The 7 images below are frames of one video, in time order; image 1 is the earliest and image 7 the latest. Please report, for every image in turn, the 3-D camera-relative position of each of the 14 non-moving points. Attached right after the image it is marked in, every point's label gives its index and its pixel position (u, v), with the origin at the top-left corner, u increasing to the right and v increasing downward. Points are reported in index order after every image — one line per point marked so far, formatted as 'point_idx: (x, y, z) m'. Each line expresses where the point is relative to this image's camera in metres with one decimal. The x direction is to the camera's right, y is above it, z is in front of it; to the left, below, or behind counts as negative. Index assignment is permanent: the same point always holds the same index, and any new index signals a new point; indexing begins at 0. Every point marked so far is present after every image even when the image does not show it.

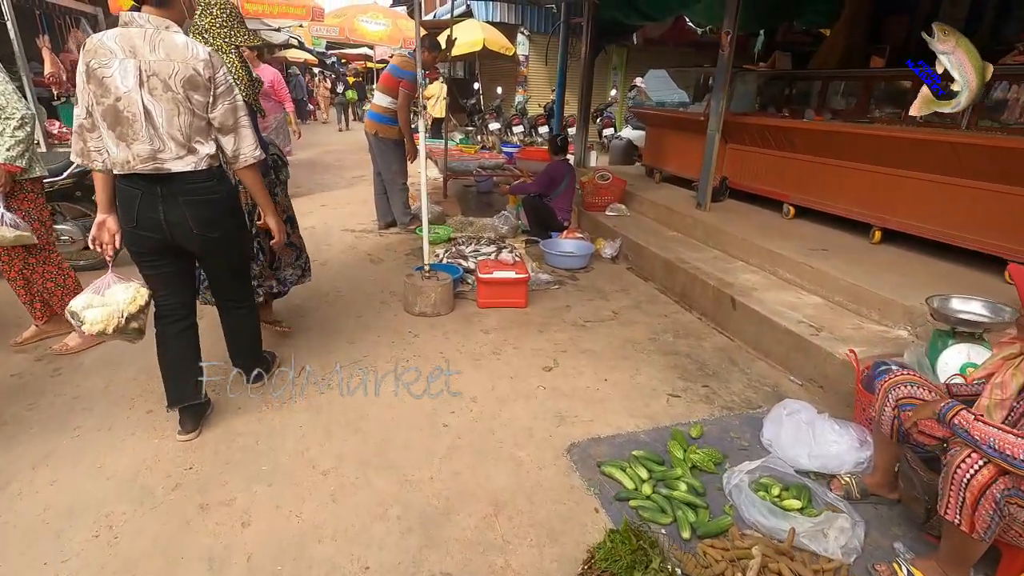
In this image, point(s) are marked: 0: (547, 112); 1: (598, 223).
0: (+0.9, +4.5, +13.8) m
1: (+1.0, +0.8, +6.4) m
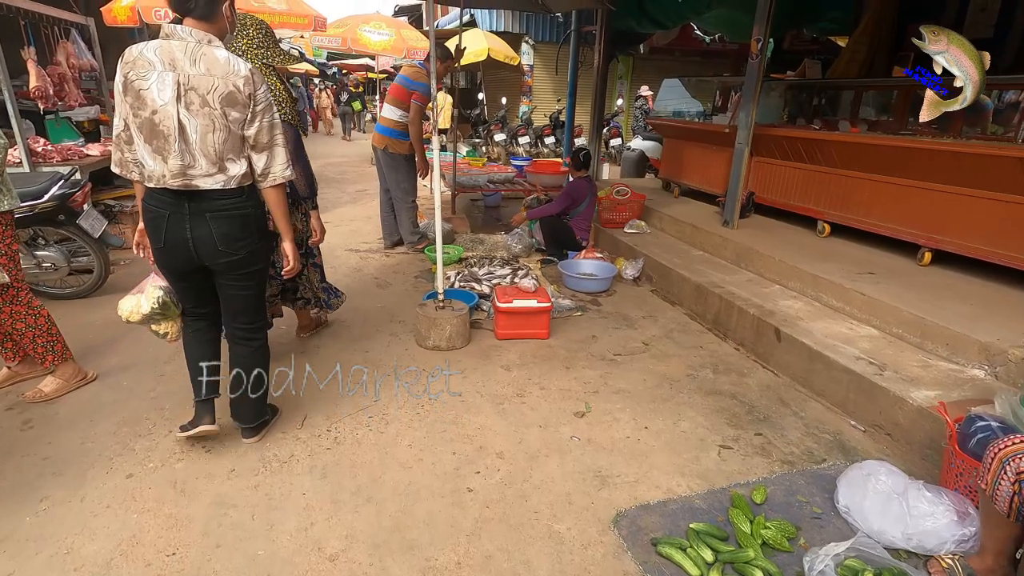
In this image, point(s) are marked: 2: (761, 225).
0: (+1.0, +4.2, +13.5) m
1: (+1.2, +0.5, +6.0) m
2: (+2.6, +0.7, +5.5) m
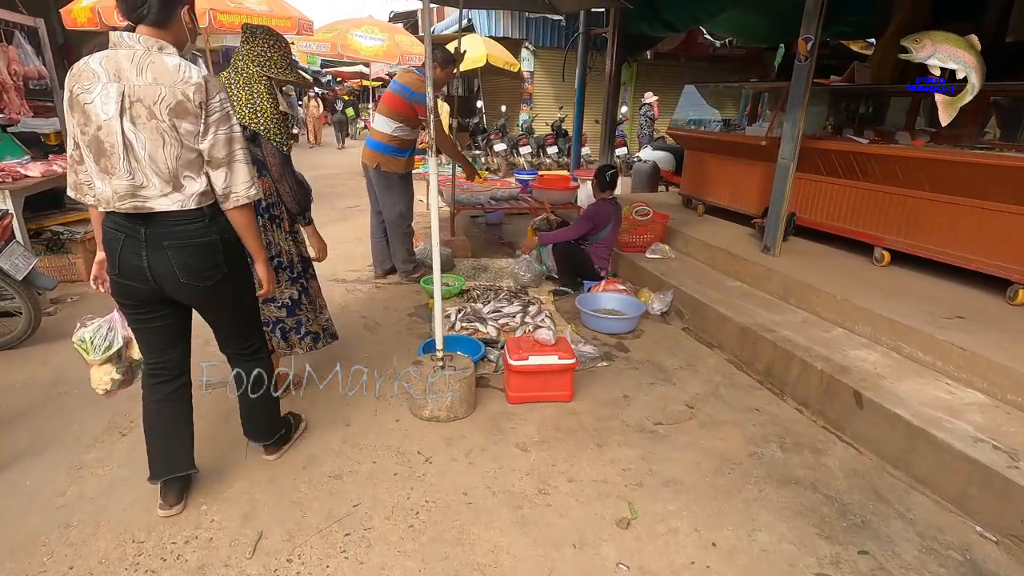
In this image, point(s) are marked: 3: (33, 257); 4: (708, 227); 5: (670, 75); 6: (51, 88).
0: (+1.0, +3.8, +12.8) m
1: (+1.3, +0.2, +5.3) m
2: (+2.6, +0.3, +4.8) m
3: (-3.3, +0.2, +3.7) m
4: (+2.1, +0.6, +5.6) m
5: (+4.4, +6.0, +15.2) m
6: (-4.8, +2.1, +5.6) m
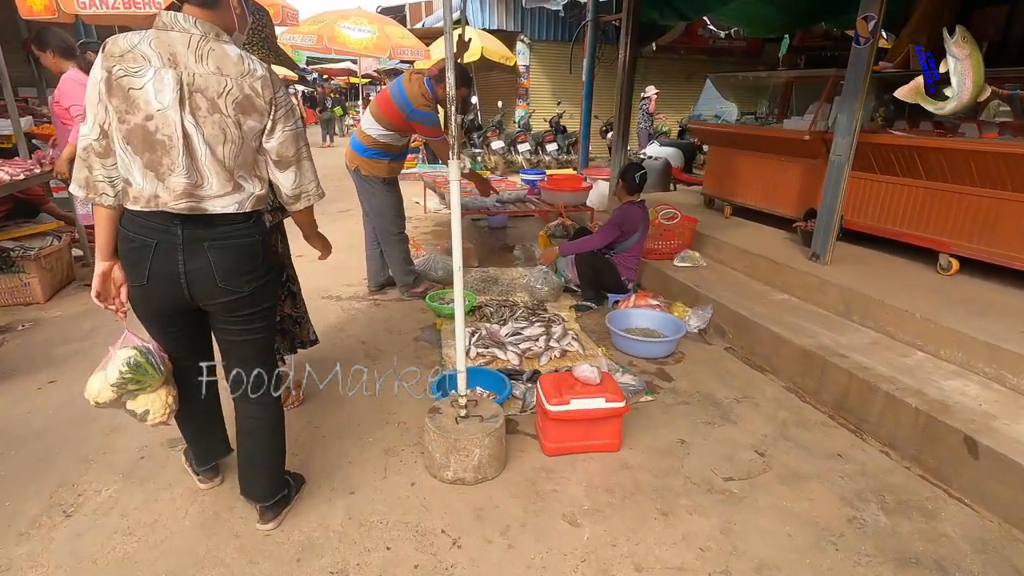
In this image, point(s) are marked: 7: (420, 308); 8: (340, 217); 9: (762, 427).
0: (+1.0, +3.7, +12.3) m
1: (+1.4, +0.1, +4.8) m
2: (+2.8, +0.2, +4.2) m
3: (-3.1, 0.0, +3.1) m
4: (+2.2, +0.5, +5.1) m
5: (+4.3, +6.0, +14.7) m
6: (-4.7, +1.9, +5.0) m
7: (-0.8, -0.2, +4.6) m
8: (-2.5, +1.0, +7.7) m
9: (+1.4, -0.8, +3.0) m
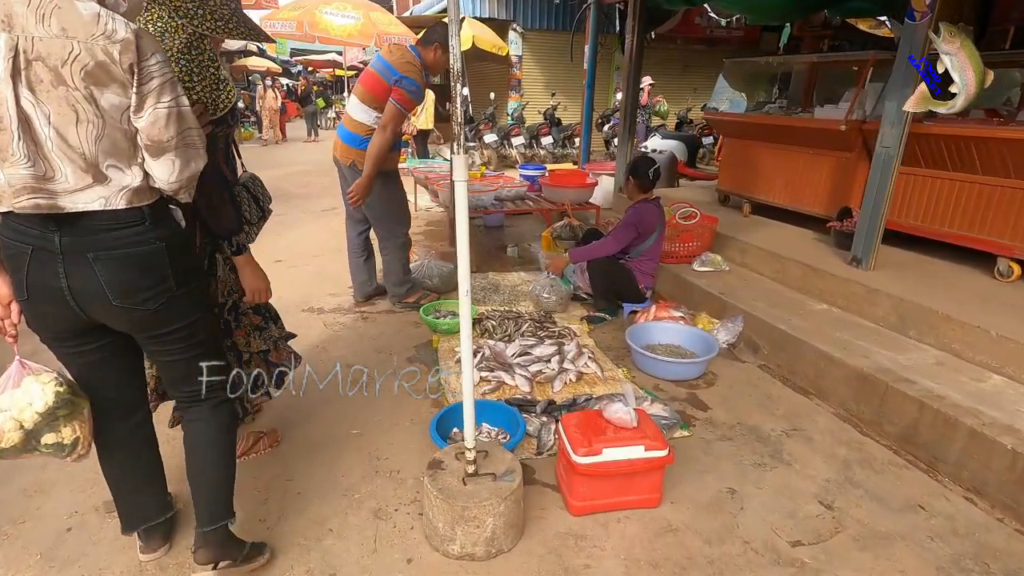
0: (+0.8, +3.7, +11.8) m
1: (+1.4, 0.0, +4.3) m
2: (+2.8, +0.2, +3.8) m
3: (-3.1, -0.1, +2.5) m
4: (+2.2, +0.5, +4.6) m
5: (+4.1, +6.1, +14.2) m
6: (-4.7, +1.8, +4.4) m
7: (-0.7, -0.2, +4.1) m
8: (-2.5, +1.0, +7.2) m
9: (+1.5, -0.9, +2.5) m
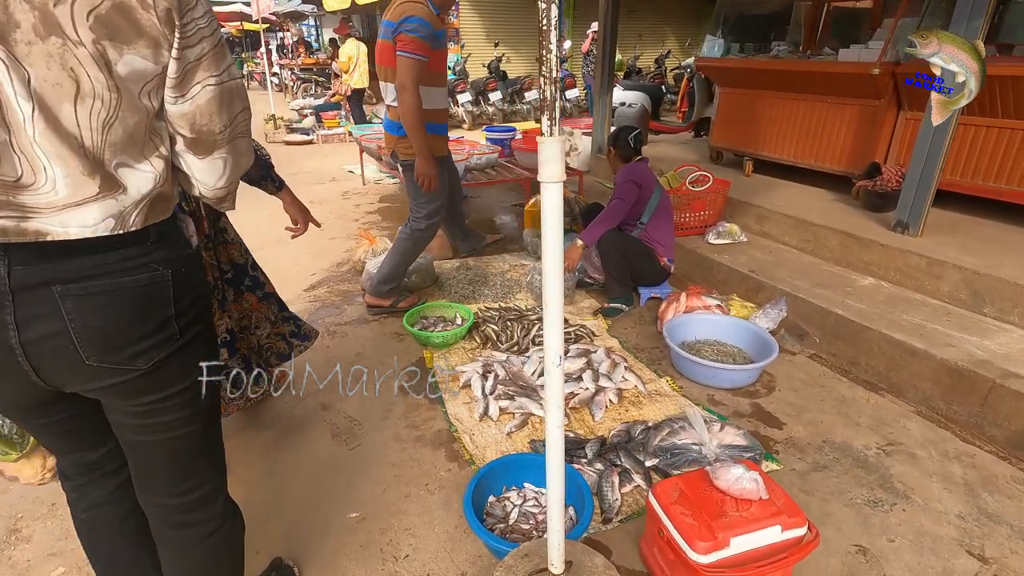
0: (-0.3, +4.3, +10.8) m
1: (+1.4, +0.2, +3.8) m
2: (+2.8, +0.4, +3.4) m
3: (-2.8, -0.4, +1.5) m
4: (+2.1, +0.7, +4.1) m
5: (+2.5, +7.1, +13.4) m
6: (-4.8, +1.5, +3.0) m
7: (-0.7, -0.3, +3.3) m
8: (-2.9, +1.0, +6.1) m
9: (+1.7, -0.8, +2.1) m
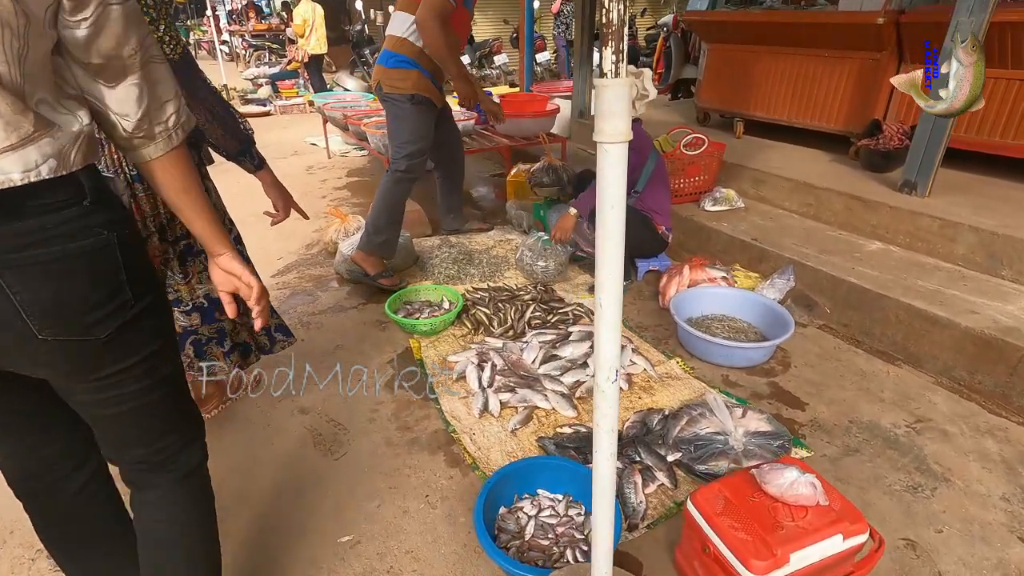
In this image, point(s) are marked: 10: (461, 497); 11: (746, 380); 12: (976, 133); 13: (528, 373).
0: (-0.9, +4.8, +10.2) m
1: (+1.3, +0.4, +3.5) m
2: (+2.7, +0.6, +3.2) m
3: (-2.8, -0.5, +1.1) m
4: (+2.0, +1.0, +3.9) m
5: (+1.6, +7.8, +12.8) m
6: (-4.9, +1.4, +2.4) m
7: (-0.8, -0.2, +3.0) m
8: (-3.2, +1.2, +5.6) m
9: (+1.7, -0.7, +1.9) m
10: (-0.2, -0.7, +1.9) m
11: (+1.1, -0.4, +2.5) m
12: (+2.9, +1.0, +3.4) m
13: (+0.1, -0.4, +2.4) m
